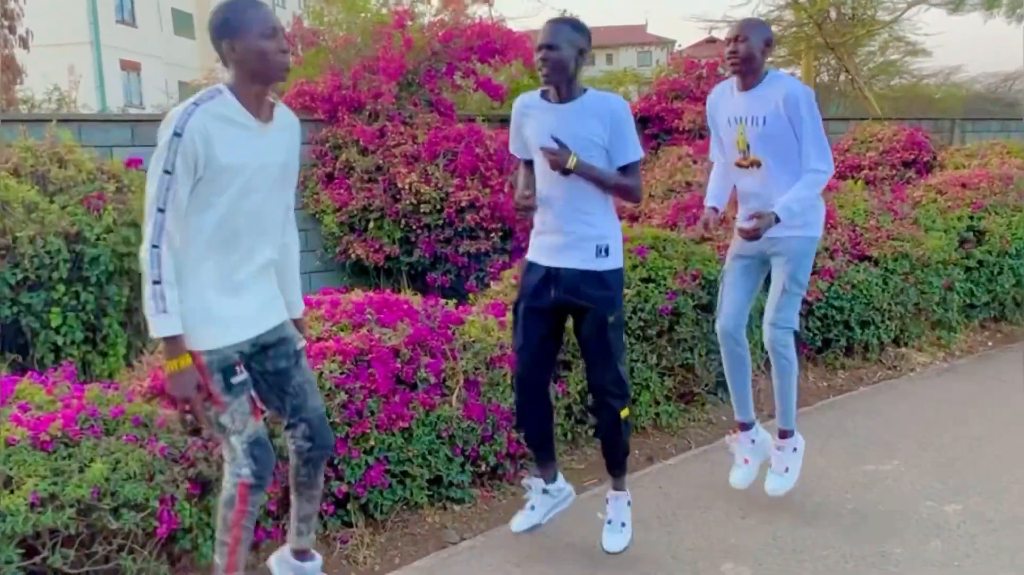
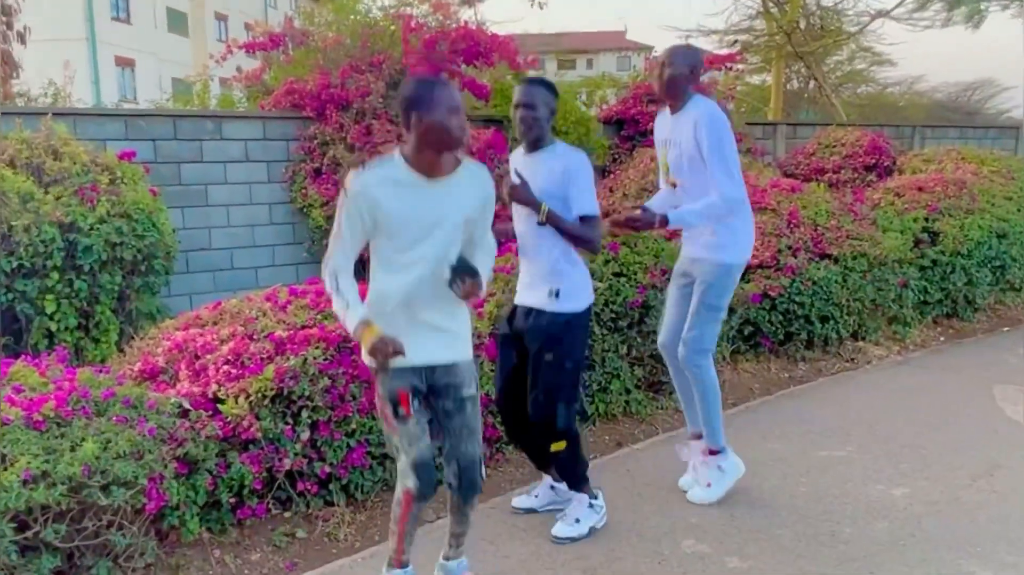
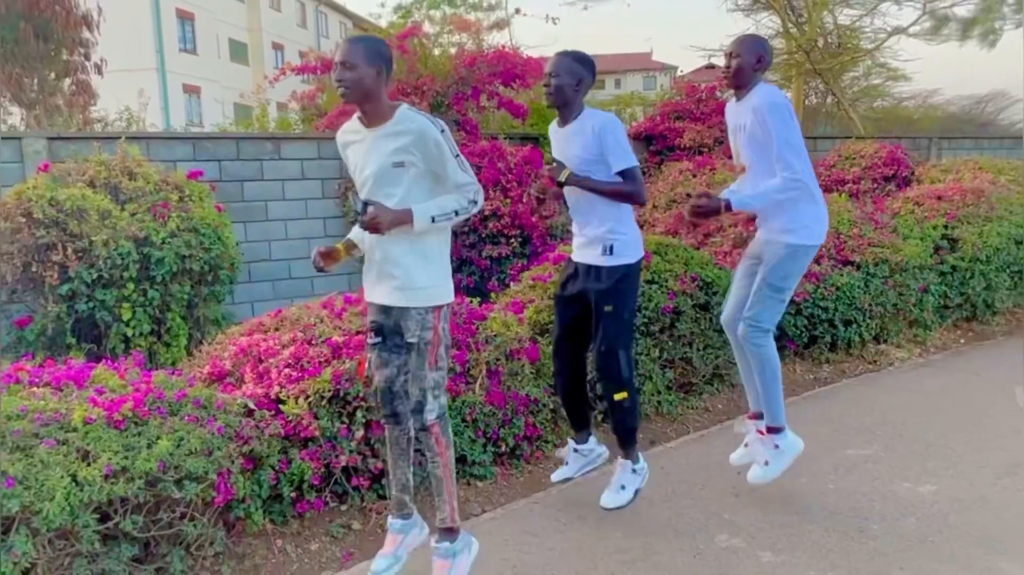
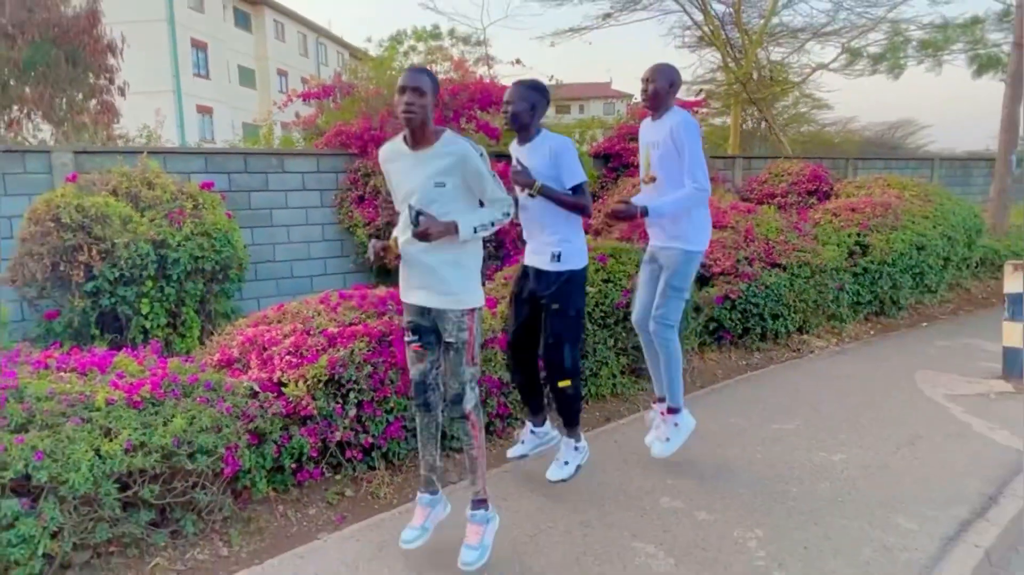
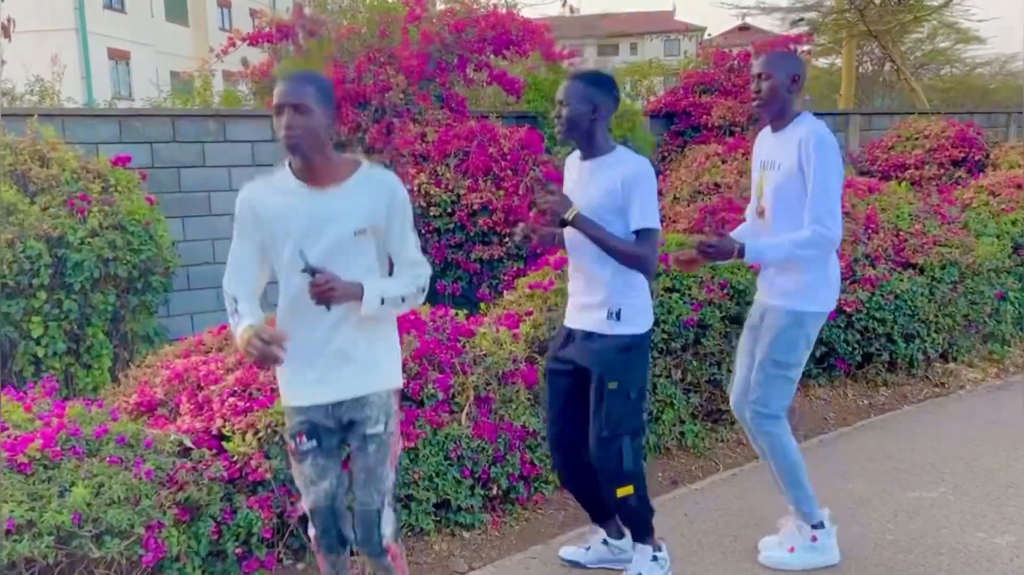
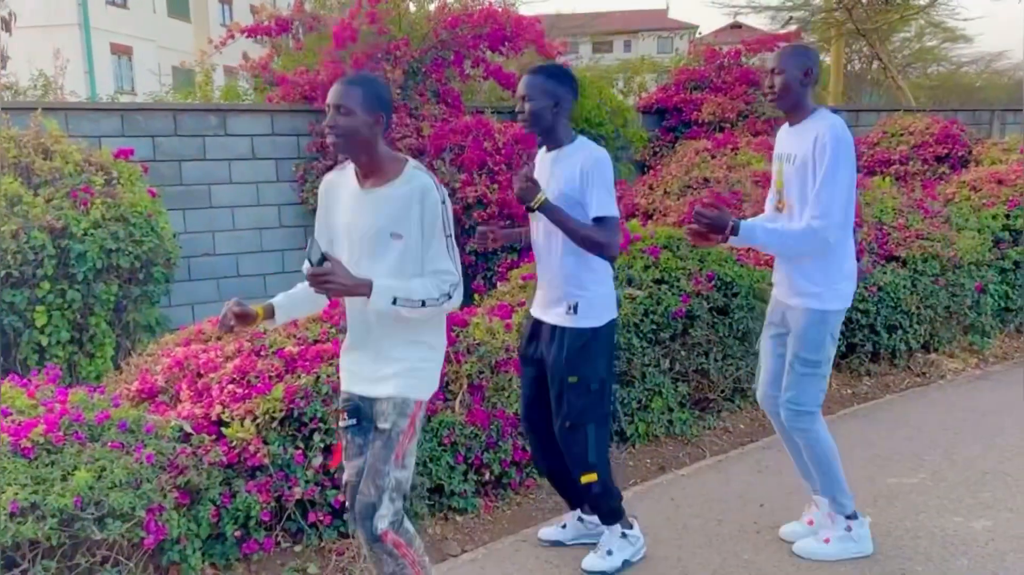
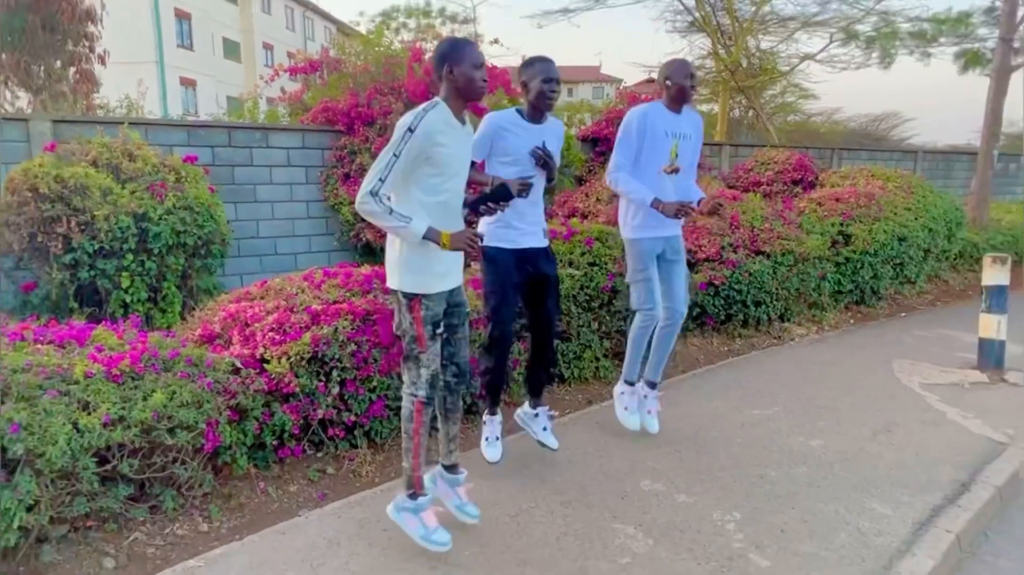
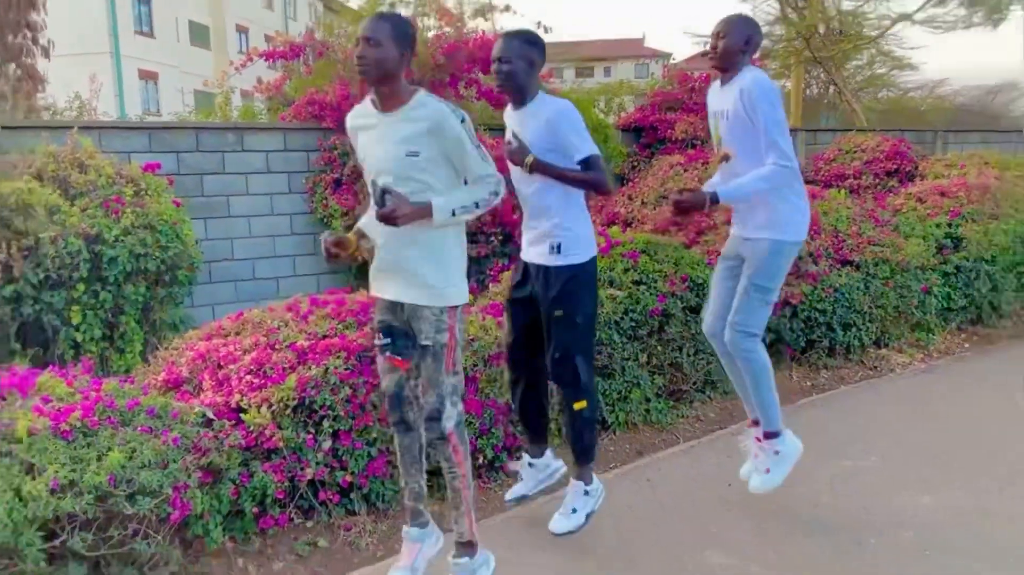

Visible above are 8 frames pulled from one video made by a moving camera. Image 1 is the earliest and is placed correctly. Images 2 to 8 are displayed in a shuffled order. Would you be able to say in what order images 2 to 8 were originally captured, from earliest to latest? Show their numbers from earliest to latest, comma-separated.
5, 3, 6, 8, 4, 2, 7
